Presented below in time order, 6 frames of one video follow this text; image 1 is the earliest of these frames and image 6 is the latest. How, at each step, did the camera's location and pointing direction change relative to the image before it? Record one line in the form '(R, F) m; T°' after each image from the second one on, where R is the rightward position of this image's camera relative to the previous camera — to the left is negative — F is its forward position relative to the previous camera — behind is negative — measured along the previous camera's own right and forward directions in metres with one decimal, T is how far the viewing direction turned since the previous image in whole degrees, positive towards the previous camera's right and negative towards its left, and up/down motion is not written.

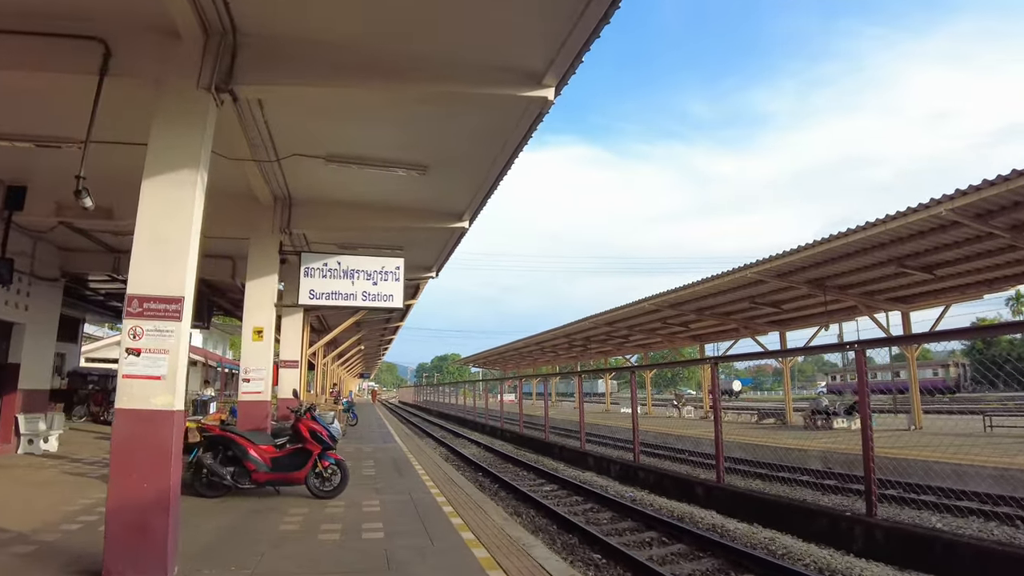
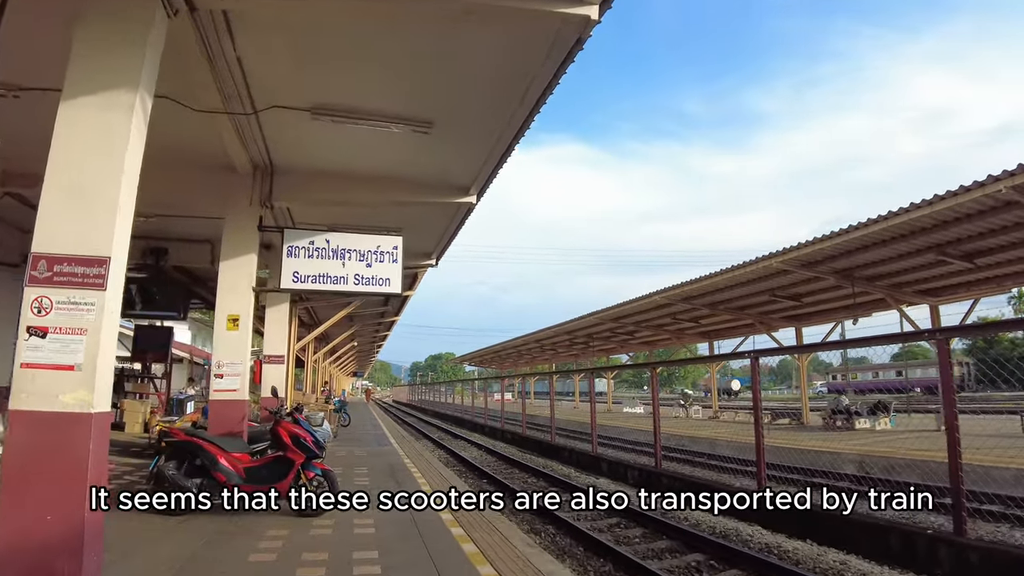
(-0.3, +1.2) m; +1°
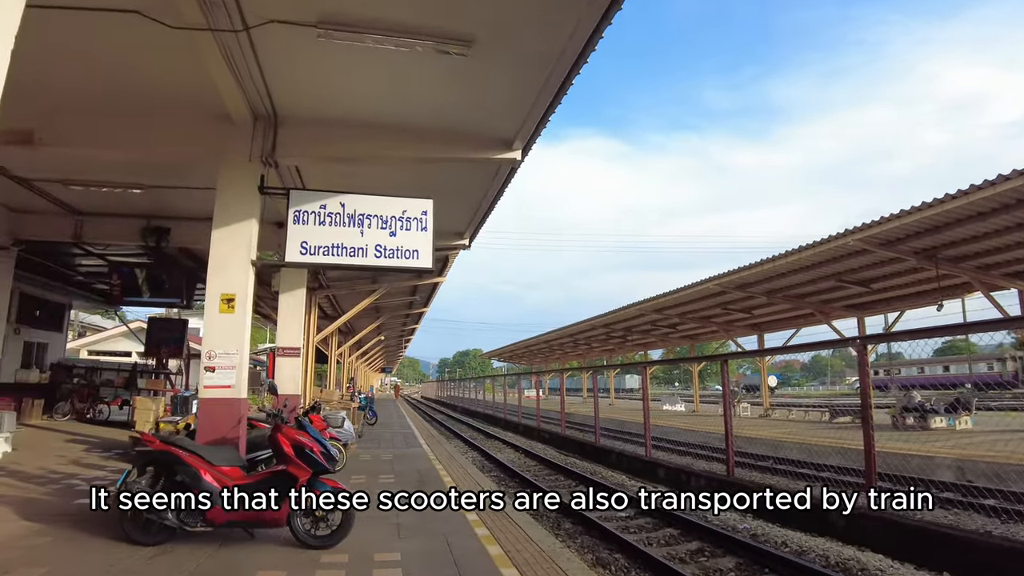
(-0.3, +1.5) m; -2°
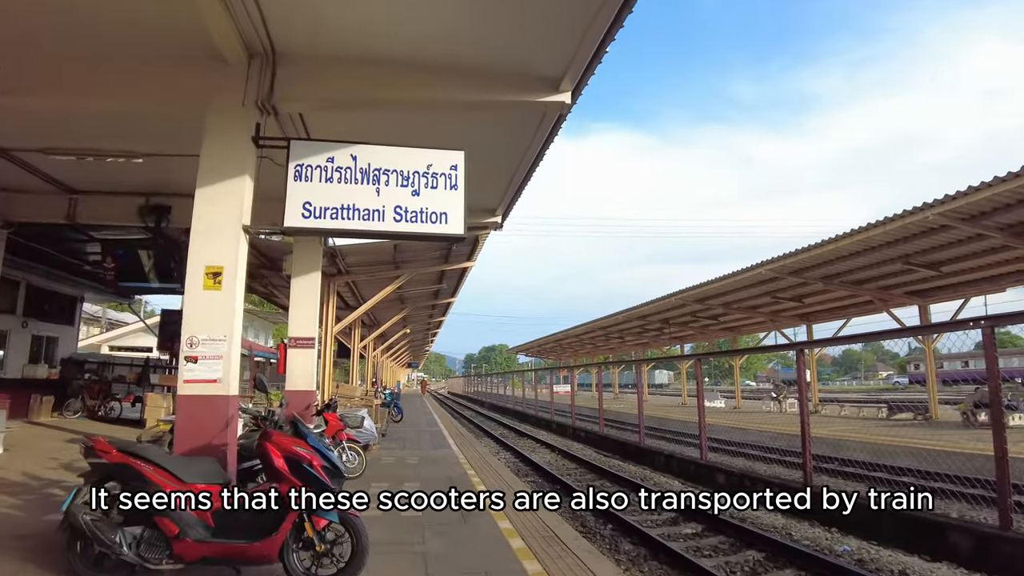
(-0.2, +1.2) m; -2°
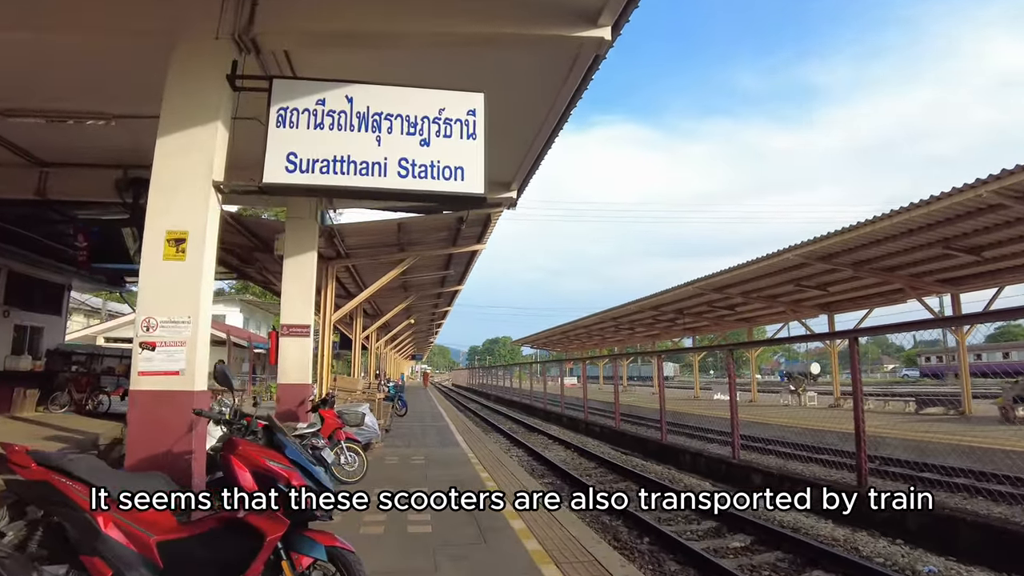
(-0.2, +0.9) m; 0°
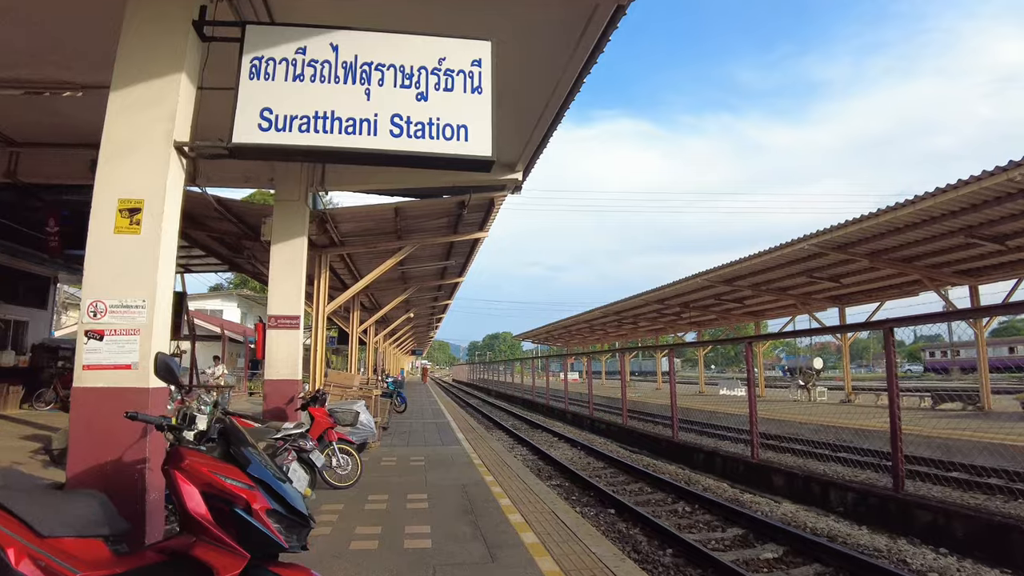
(-0.1, +0.6) m; 0°
